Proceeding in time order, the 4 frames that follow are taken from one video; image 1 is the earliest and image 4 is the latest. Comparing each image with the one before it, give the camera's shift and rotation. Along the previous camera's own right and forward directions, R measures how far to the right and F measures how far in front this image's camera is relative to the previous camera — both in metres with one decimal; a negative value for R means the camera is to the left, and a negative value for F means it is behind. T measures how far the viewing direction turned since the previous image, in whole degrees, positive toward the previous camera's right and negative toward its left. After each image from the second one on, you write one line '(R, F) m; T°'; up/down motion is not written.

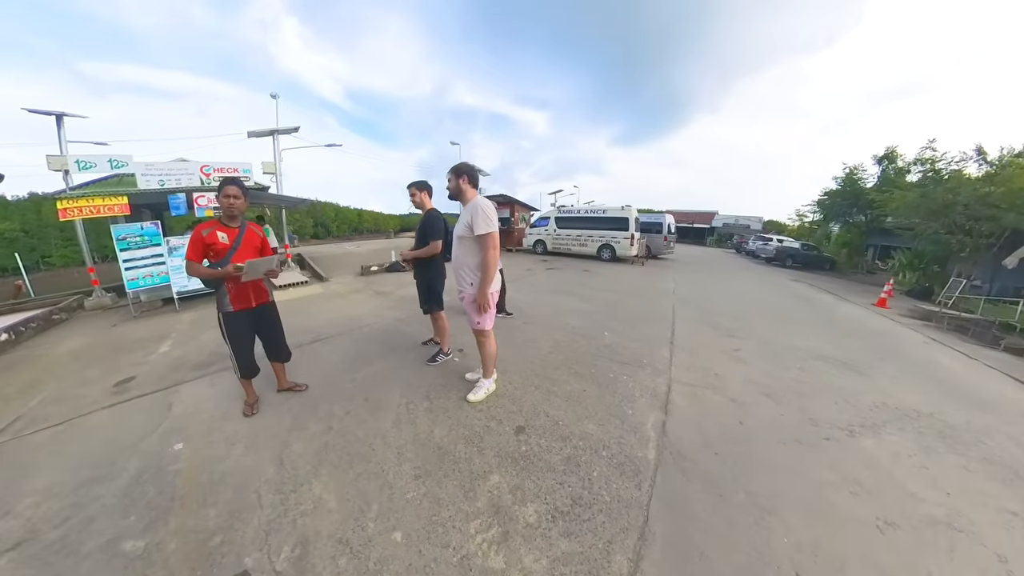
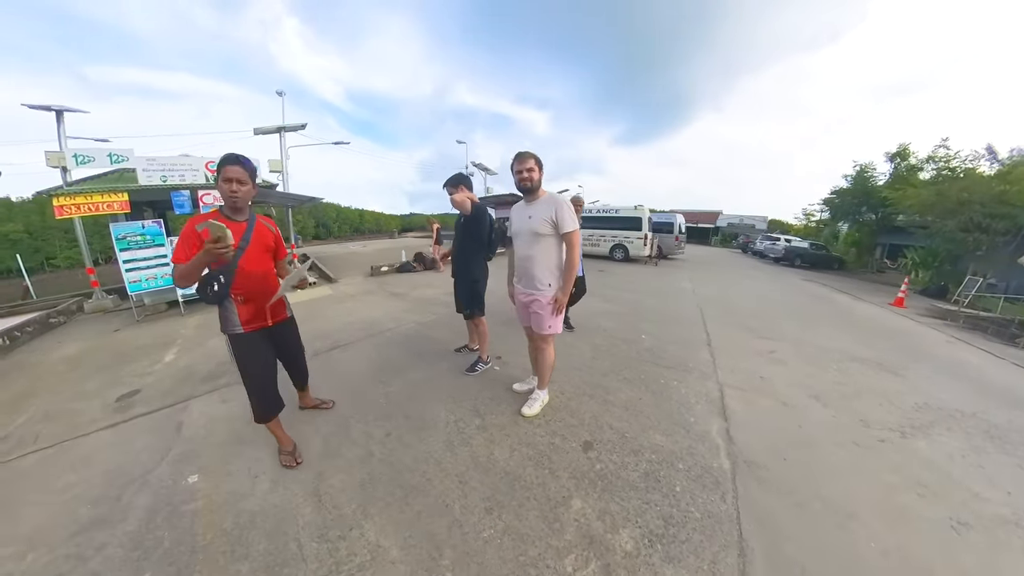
(-0.3, +0.2) m; 0°
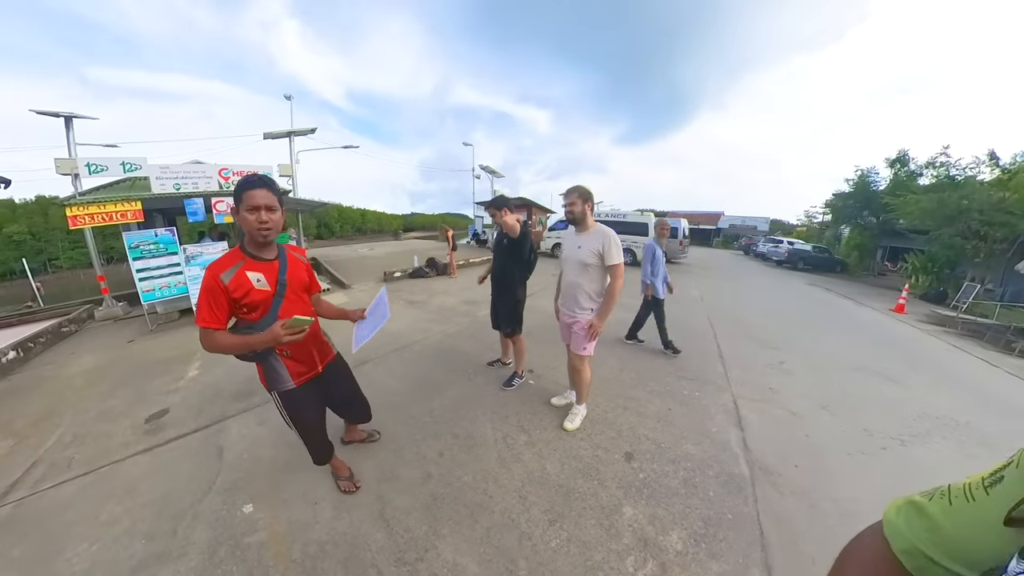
(-0.3, -0.2) m; 0°
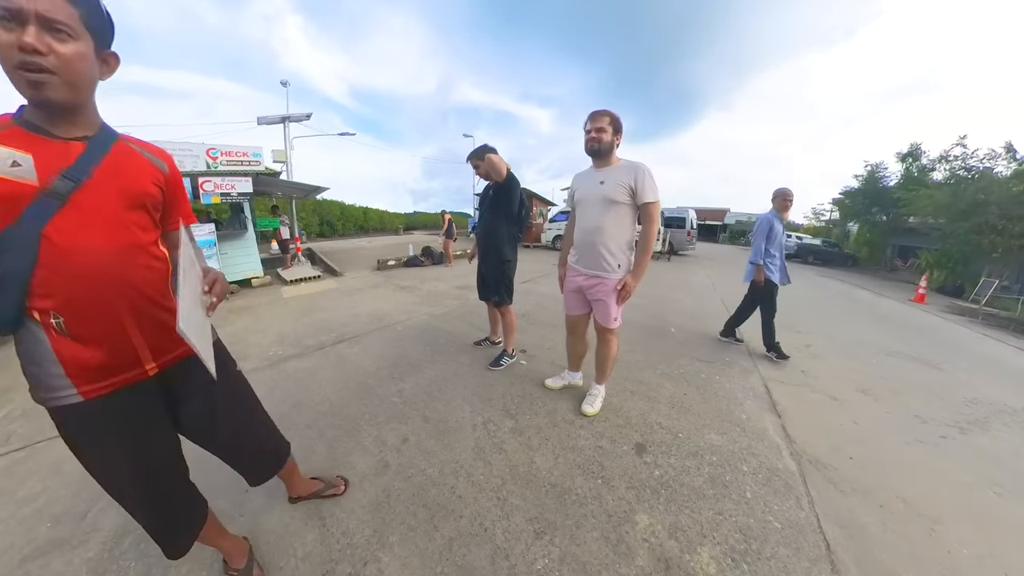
(+0.1, +0.4) m; -1°
